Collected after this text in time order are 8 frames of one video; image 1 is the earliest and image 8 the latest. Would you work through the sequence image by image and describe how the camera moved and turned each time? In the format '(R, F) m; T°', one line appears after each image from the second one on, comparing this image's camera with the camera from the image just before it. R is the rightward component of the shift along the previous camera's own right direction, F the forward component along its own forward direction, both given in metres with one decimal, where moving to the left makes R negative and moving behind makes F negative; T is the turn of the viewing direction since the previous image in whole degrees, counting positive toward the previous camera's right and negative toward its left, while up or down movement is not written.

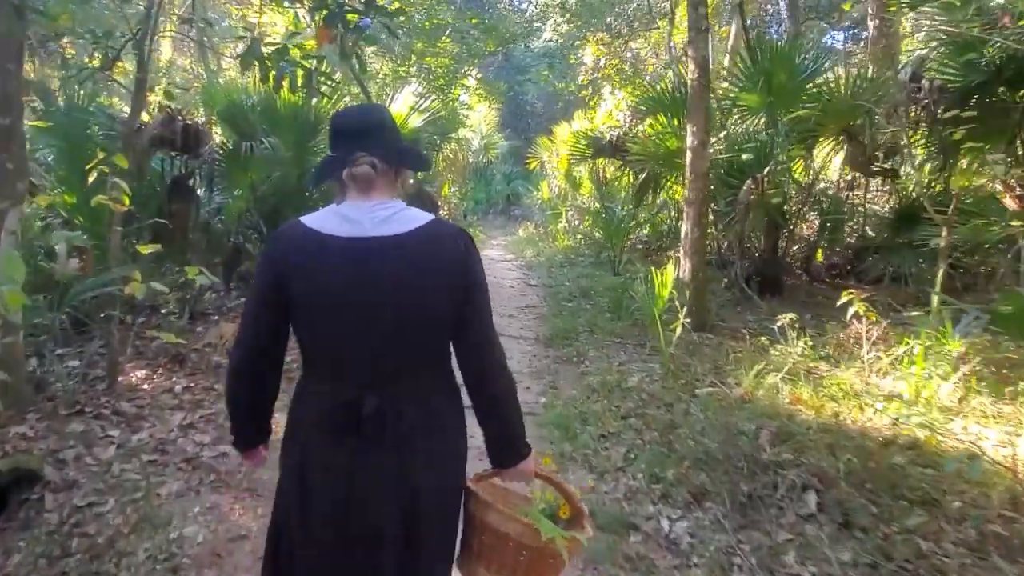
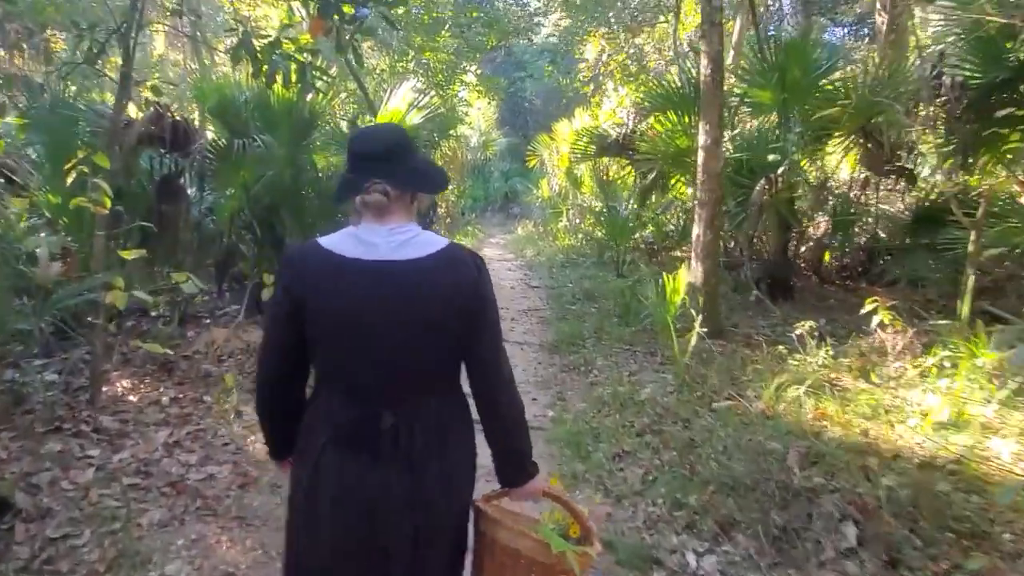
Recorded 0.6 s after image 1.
(-0.1, +0.2) m; 0°
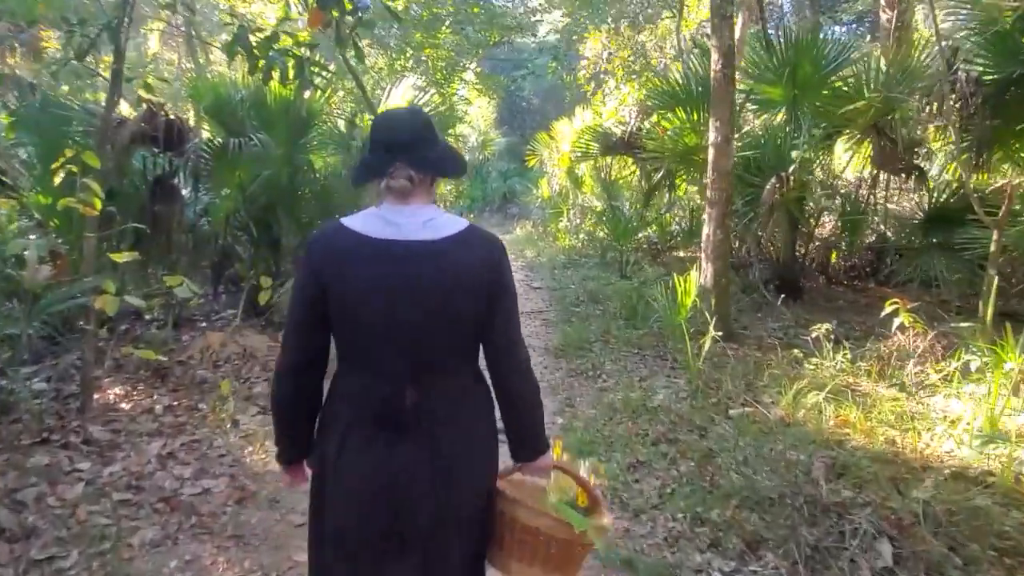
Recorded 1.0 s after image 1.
(-0.1, +0.2) m; 0°
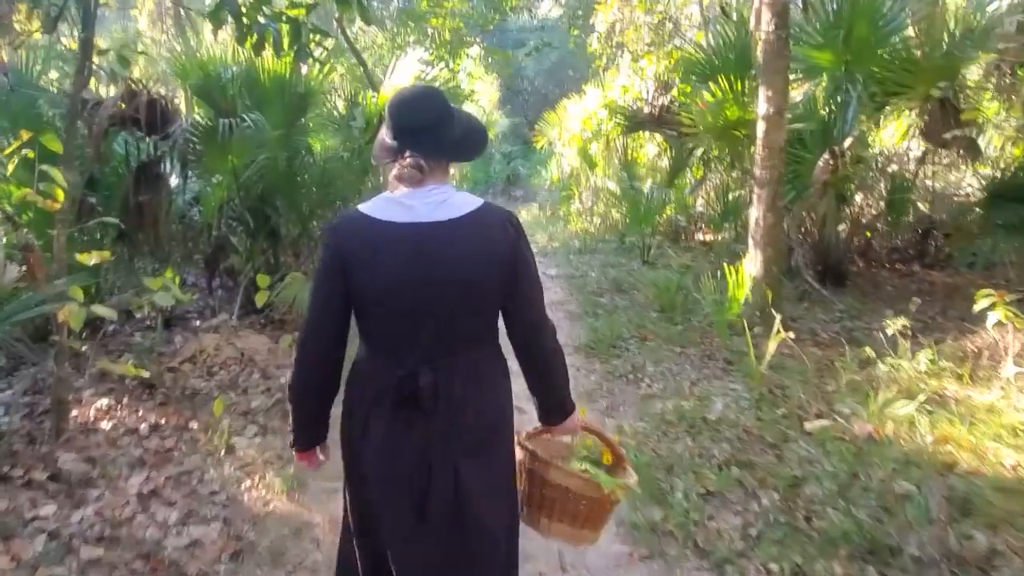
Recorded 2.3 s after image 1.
(-0.2, +0.6) m; 0°
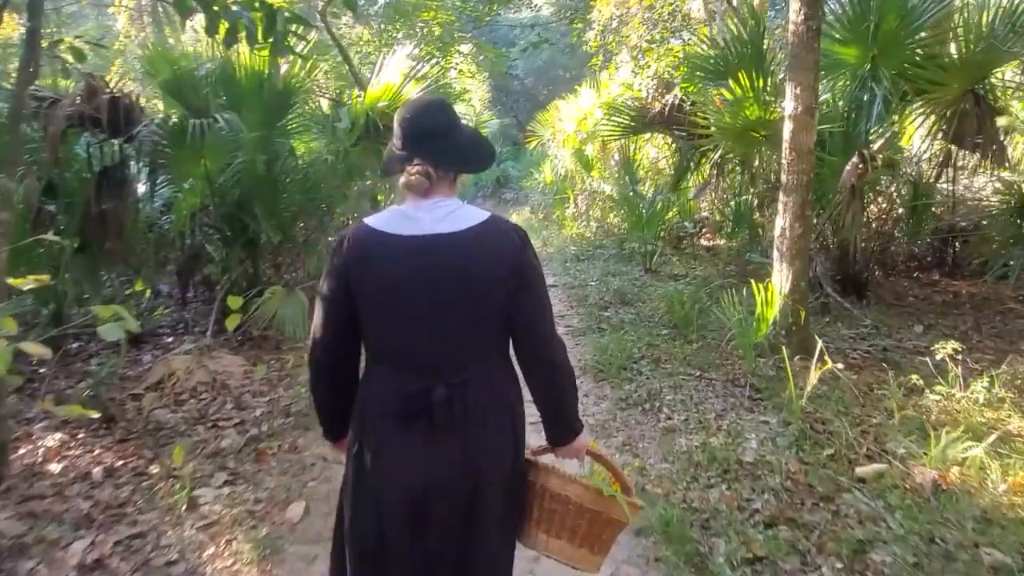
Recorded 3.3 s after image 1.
(-0.1, +0.5) m; +1°
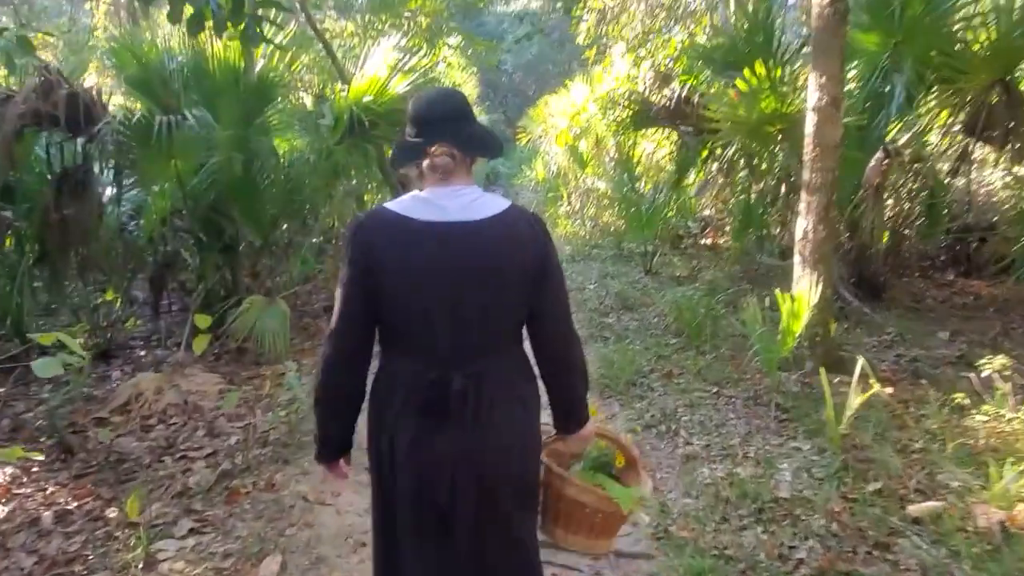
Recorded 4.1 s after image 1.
(-0.1, +0.4) m; +1°
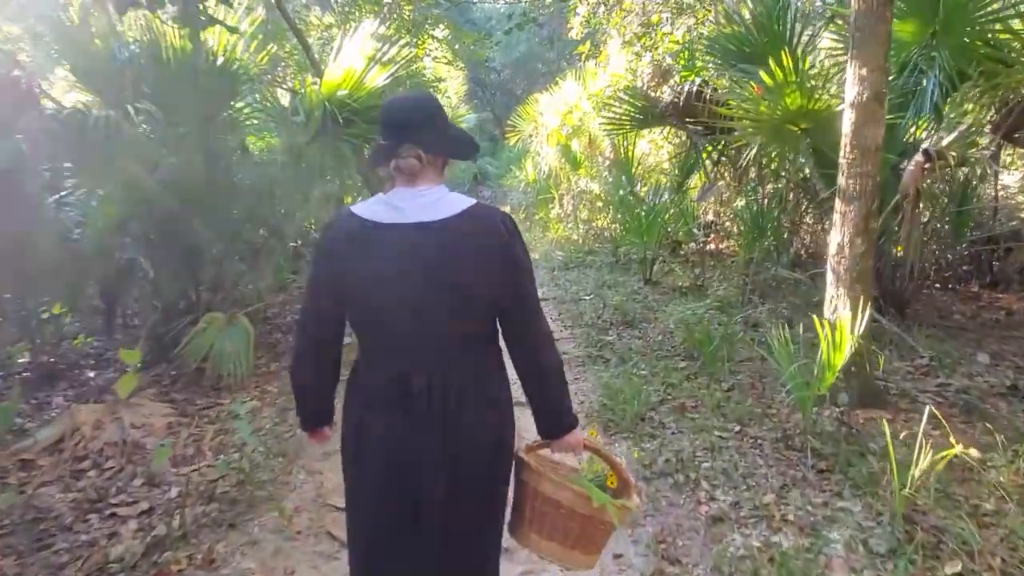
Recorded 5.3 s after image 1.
(0.0, +0.5) m; +1°
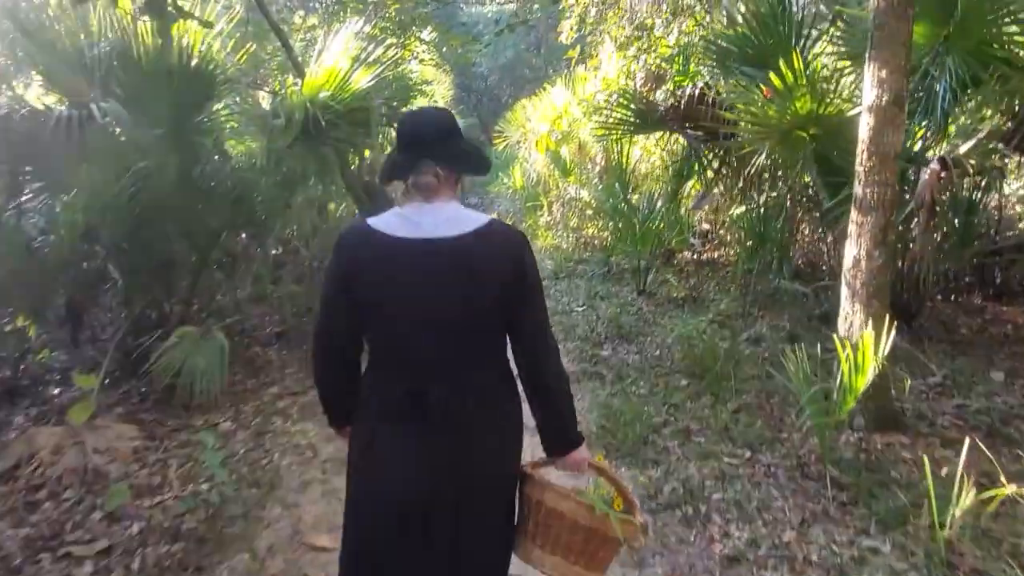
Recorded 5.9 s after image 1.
(0.0, +0.2) m; +1°
